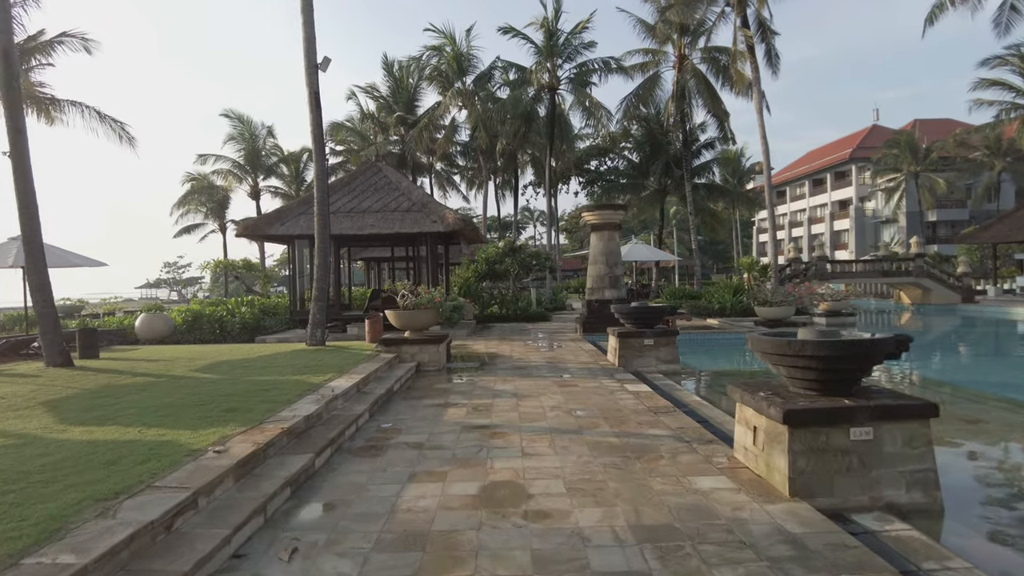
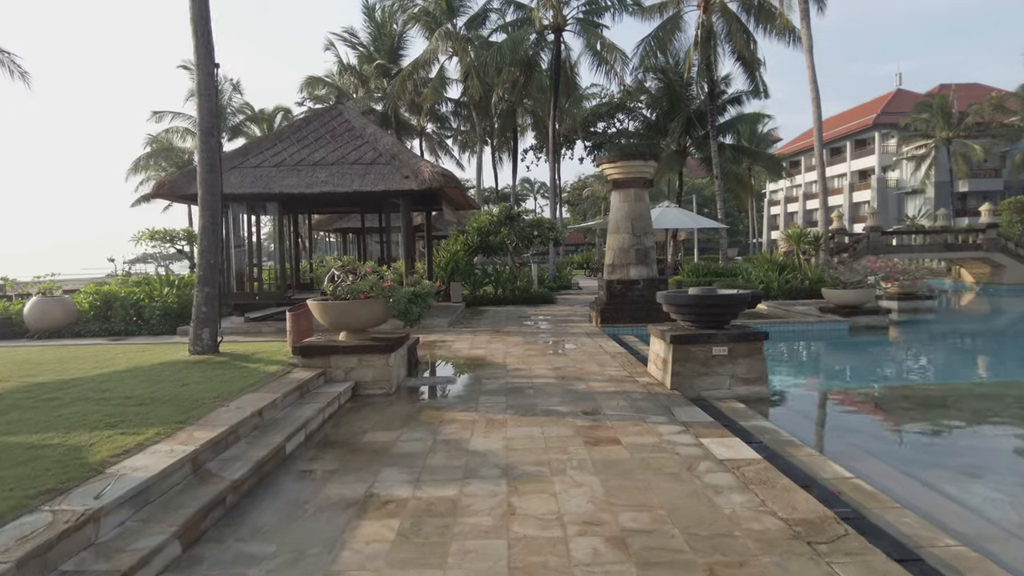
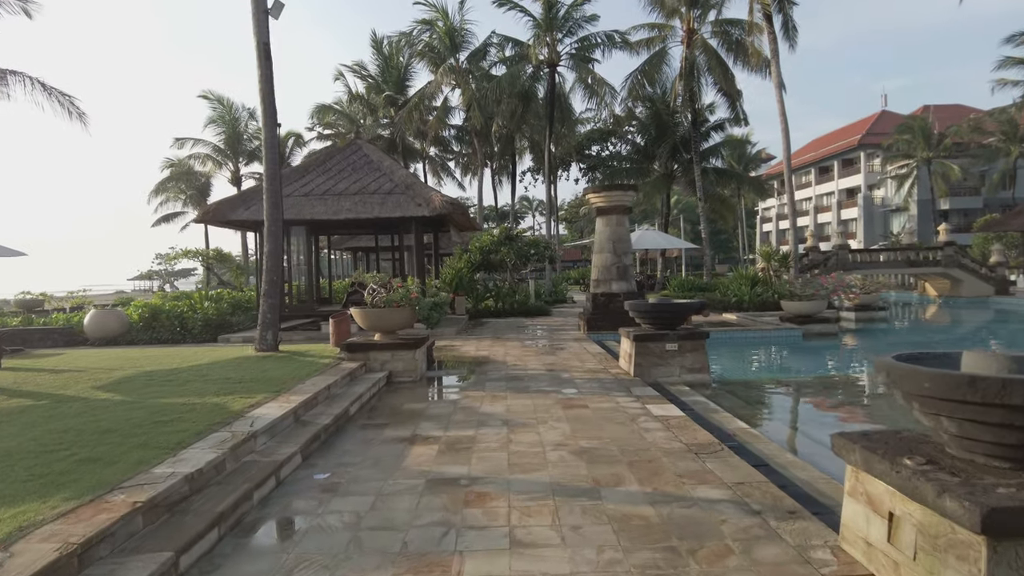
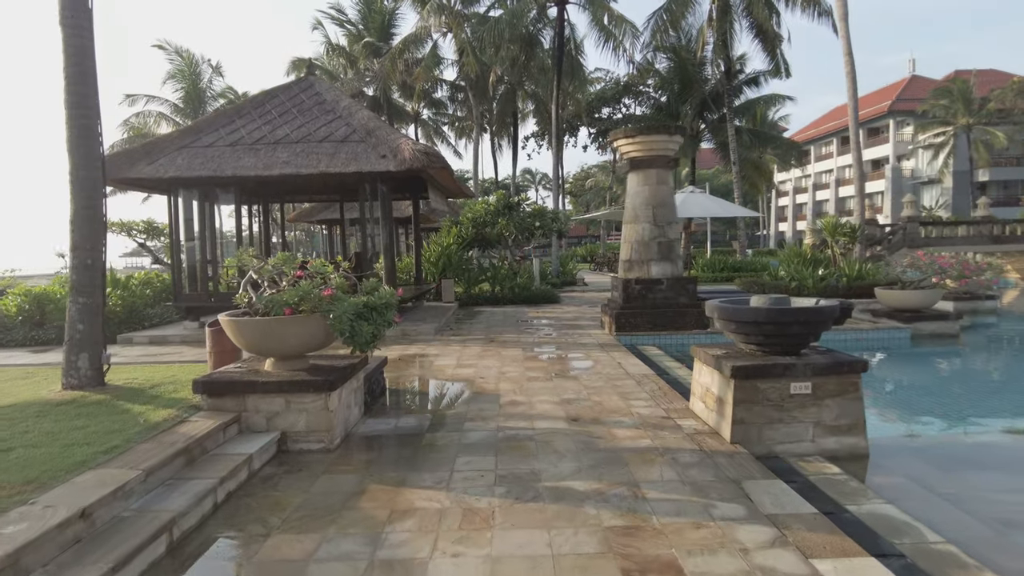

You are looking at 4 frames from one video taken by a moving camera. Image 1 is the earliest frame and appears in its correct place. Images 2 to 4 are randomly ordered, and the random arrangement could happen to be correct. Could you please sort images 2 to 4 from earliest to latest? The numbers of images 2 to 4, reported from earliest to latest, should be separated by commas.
3, 2, 4
